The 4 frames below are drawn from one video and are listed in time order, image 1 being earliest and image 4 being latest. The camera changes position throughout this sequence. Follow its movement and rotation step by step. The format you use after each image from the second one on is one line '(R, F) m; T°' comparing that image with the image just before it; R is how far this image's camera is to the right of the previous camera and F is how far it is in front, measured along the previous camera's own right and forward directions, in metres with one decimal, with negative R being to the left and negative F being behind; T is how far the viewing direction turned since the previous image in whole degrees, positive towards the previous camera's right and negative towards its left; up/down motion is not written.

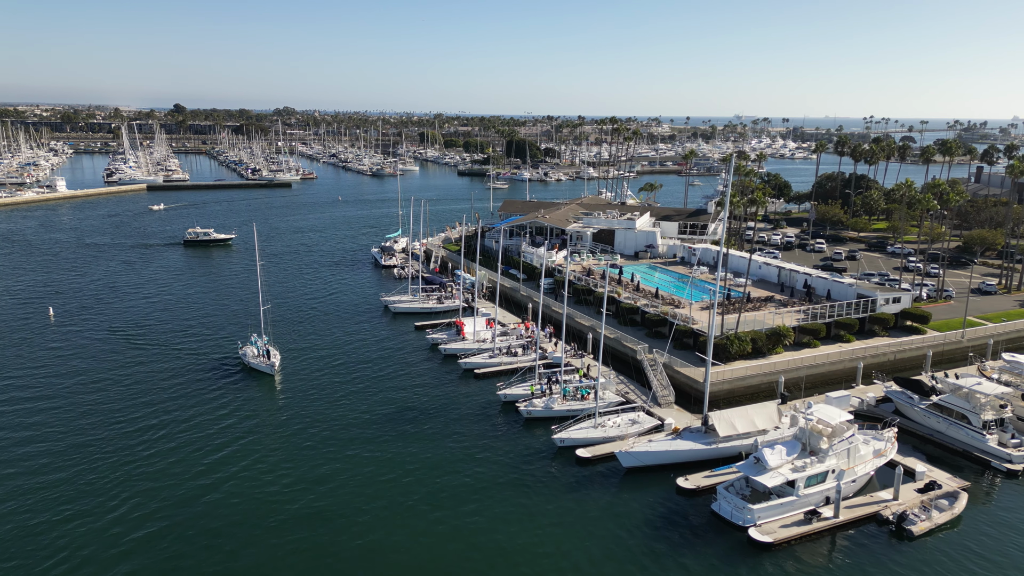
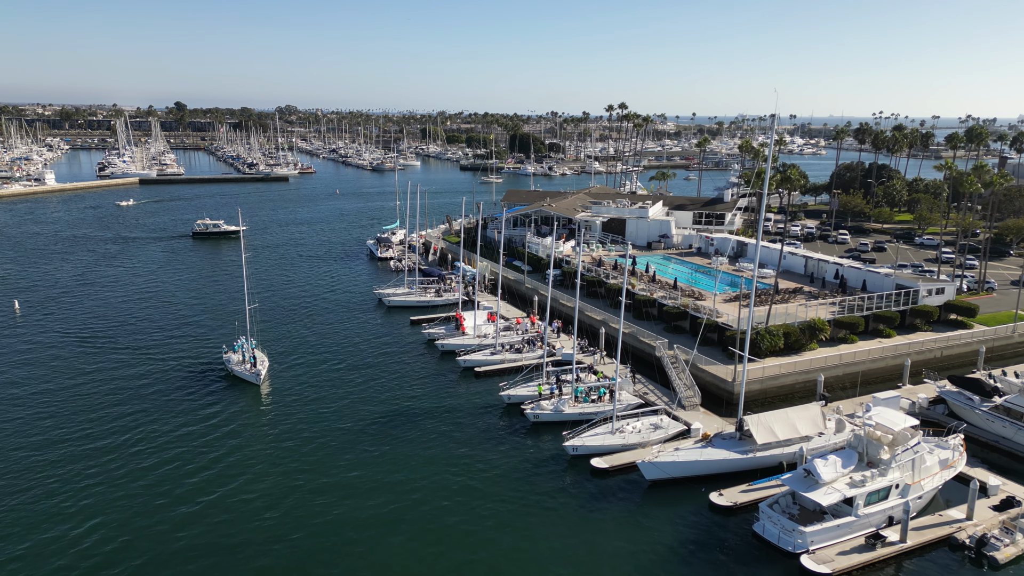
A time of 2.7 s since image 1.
(-0.1, +5.0) m; 0°
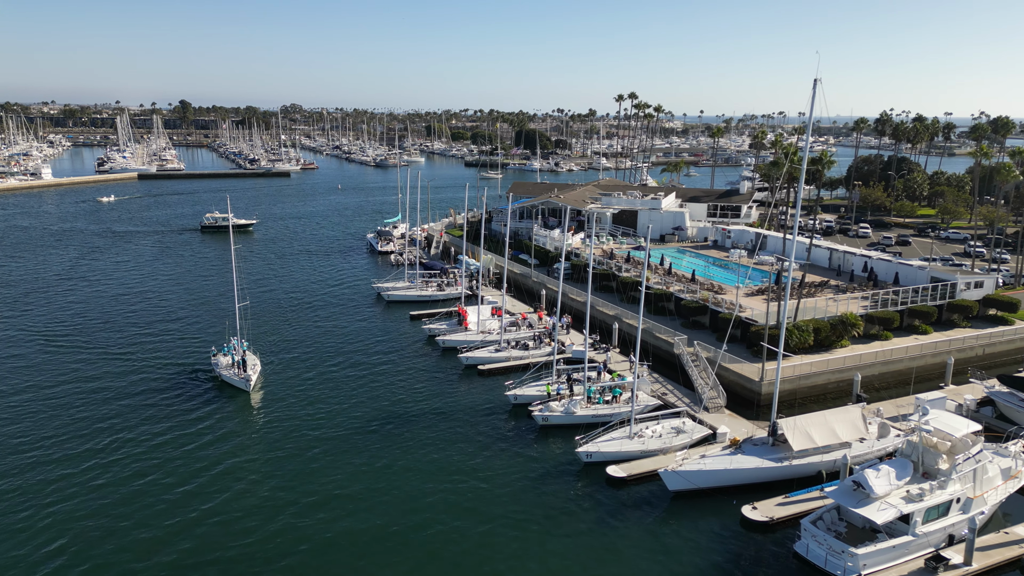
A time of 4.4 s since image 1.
(-0.1, +3.3) m; 0°
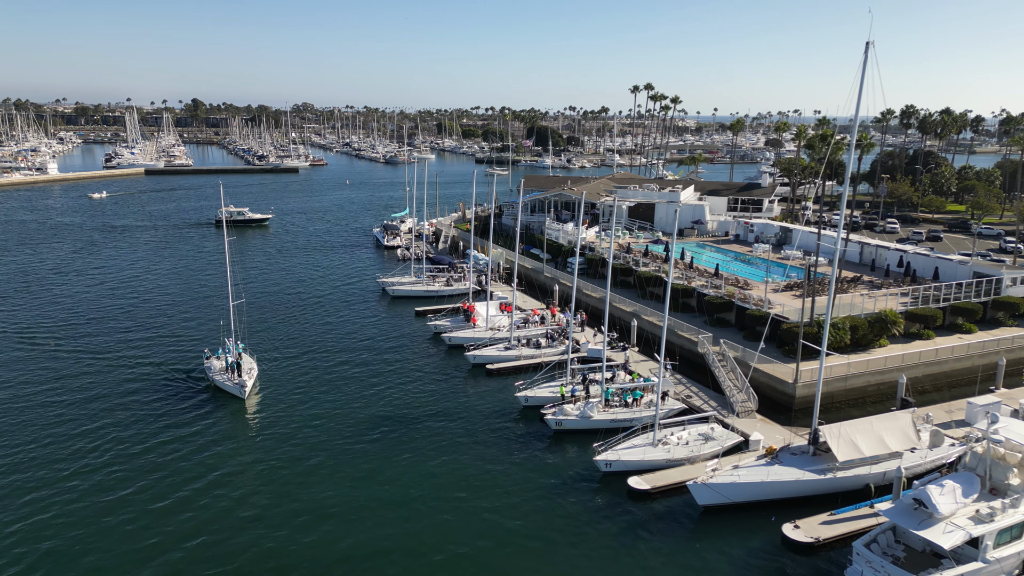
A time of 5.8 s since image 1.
(0.0, +2.9) m; -1°
